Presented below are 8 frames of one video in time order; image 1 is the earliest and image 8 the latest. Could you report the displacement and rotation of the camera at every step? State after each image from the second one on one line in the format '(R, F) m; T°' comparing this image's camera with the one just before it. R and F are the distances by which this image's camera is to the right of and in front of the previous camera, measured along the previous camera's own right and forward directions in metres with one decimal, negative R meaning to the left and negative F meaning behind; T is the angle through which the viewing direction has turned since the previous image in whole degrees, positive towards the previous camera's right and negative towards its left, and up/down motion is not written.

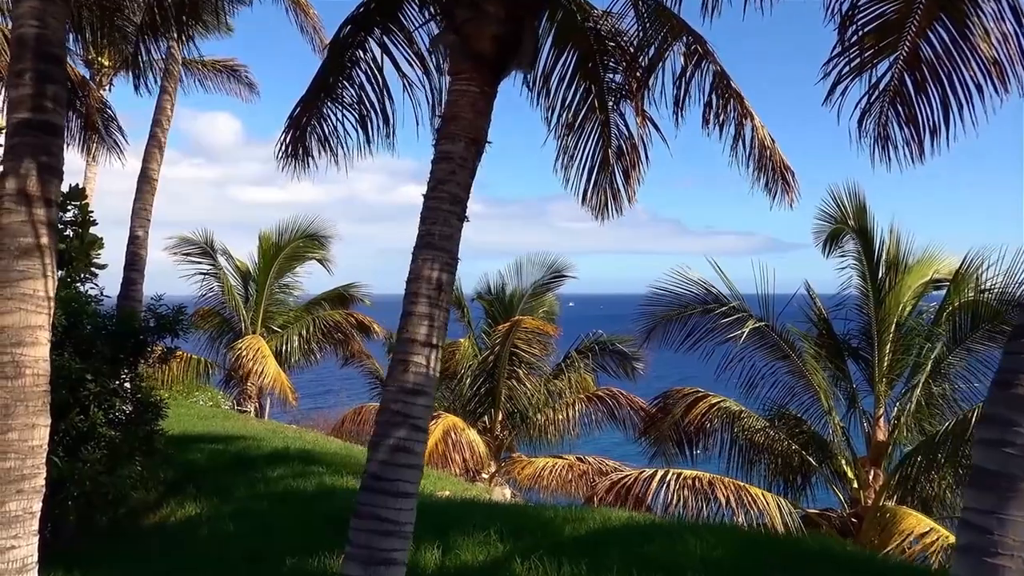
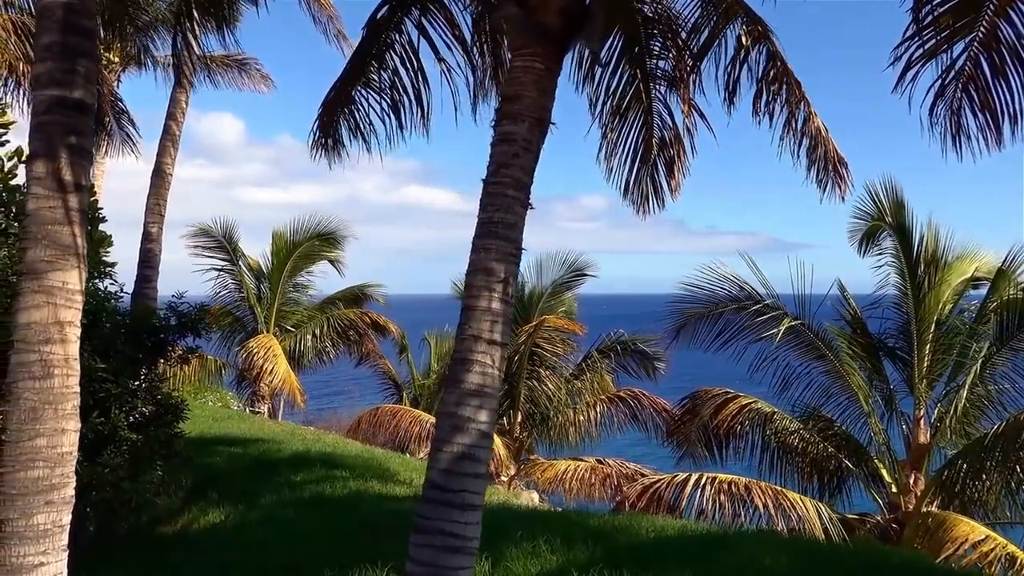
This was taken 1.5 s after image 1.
(-0.3, +0.3) m; 0°
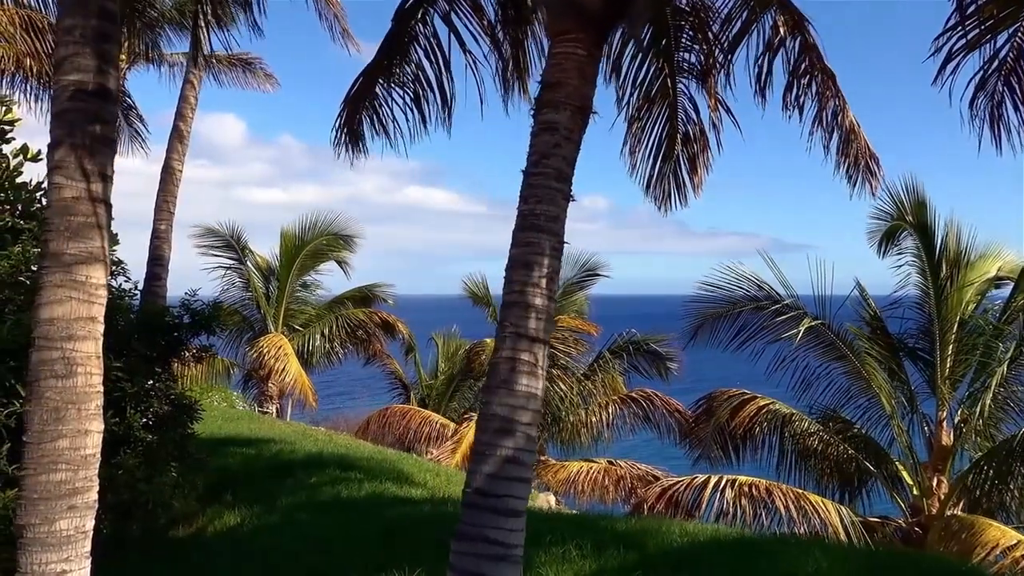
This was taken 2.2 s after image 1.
(-0.2, +0.2) m; 0°
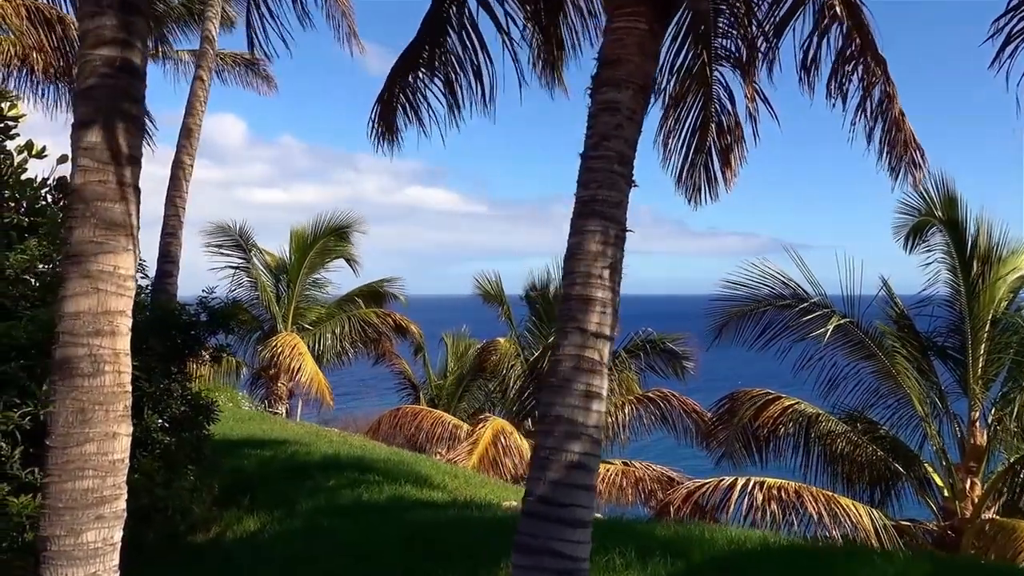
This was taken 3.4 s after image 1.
(-0.2, +0.2) m; 0°
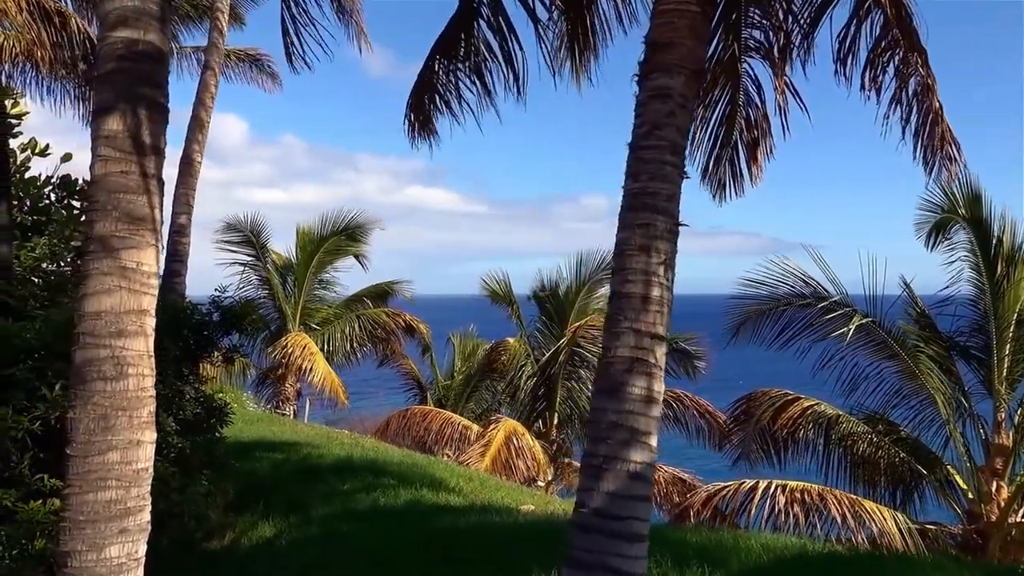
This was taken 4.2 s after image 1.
(-0.2, +0.2) m; 0°
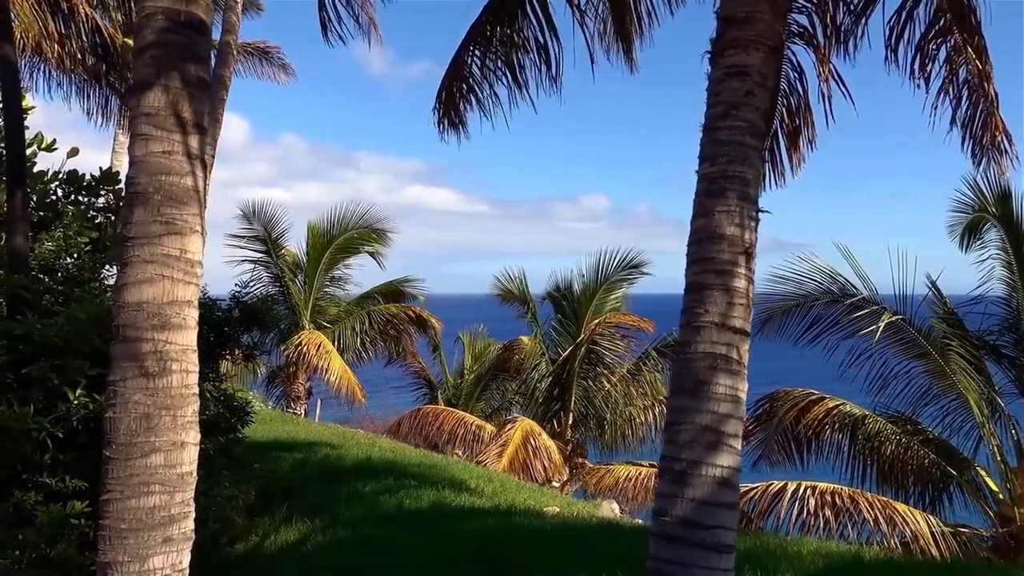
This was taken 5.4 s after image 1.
(-0.2, +0.2) m; 0°
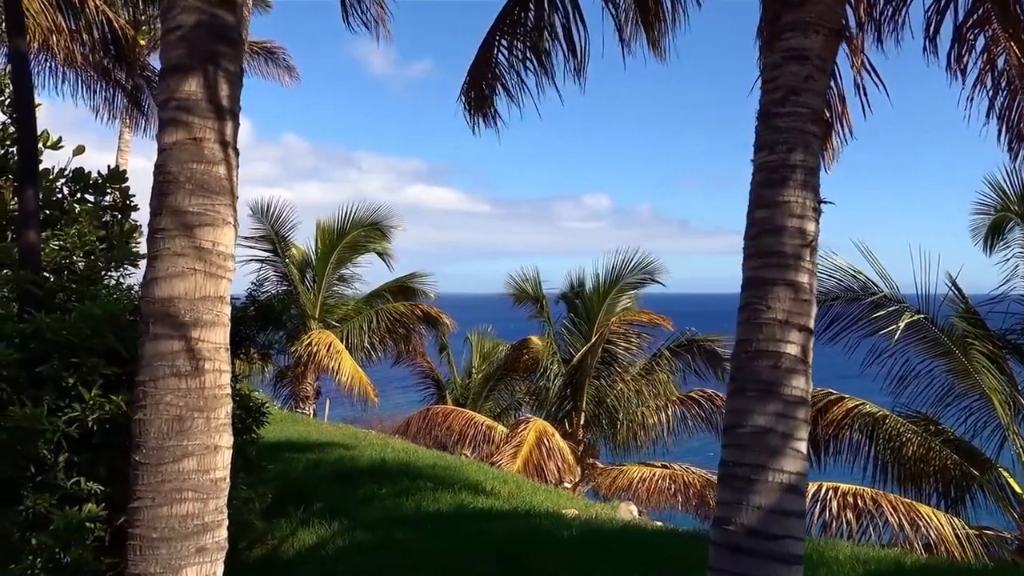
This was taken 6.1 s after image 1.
(-0.1, +0.1) m; 0°
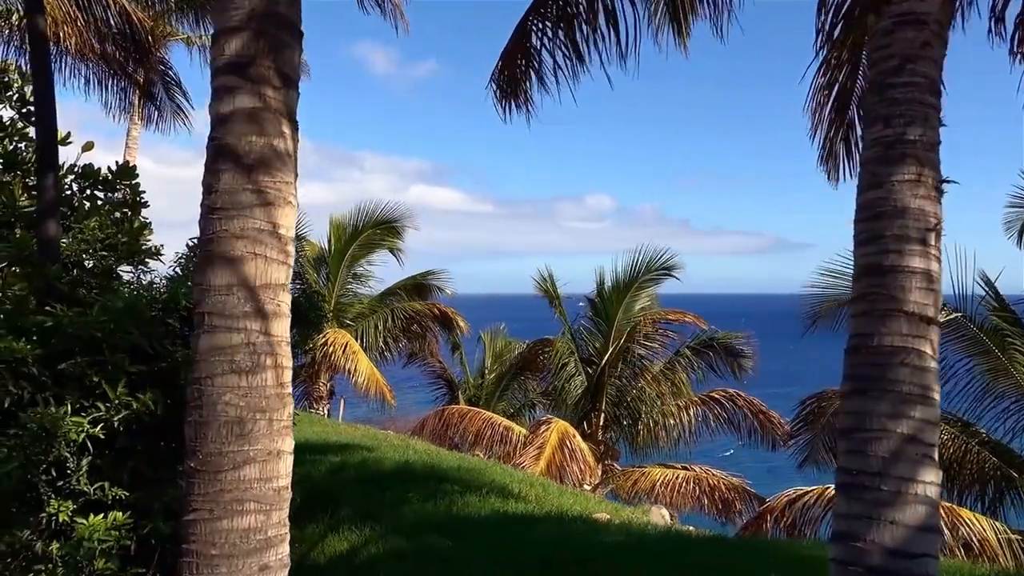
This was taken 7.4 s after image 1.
(-0.2, +0.3) m; 0°
